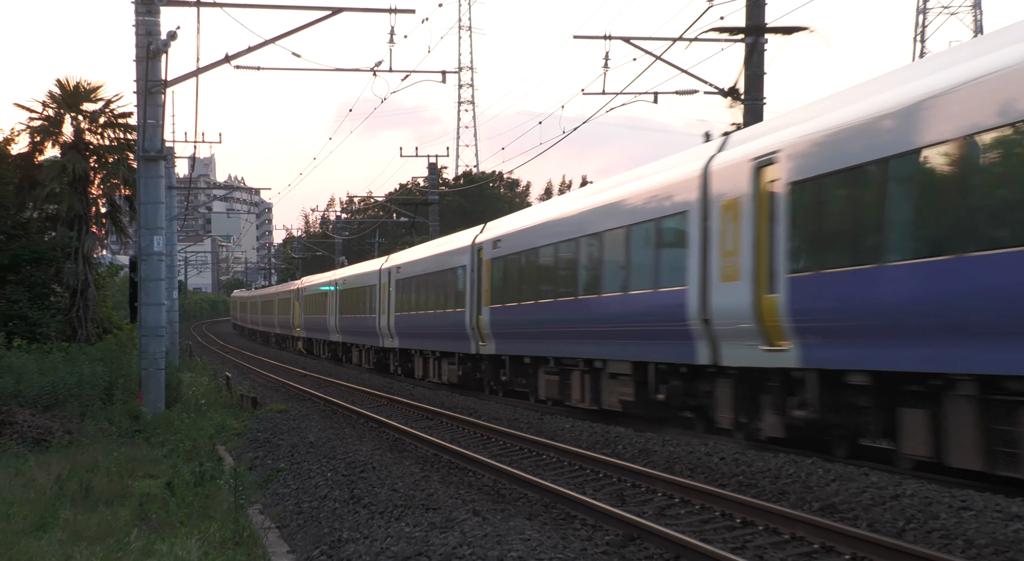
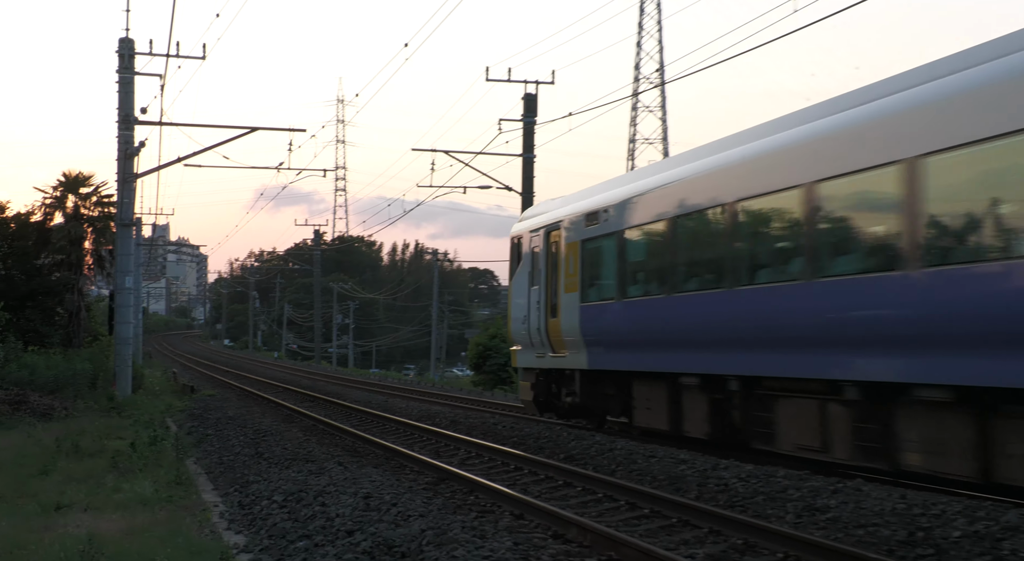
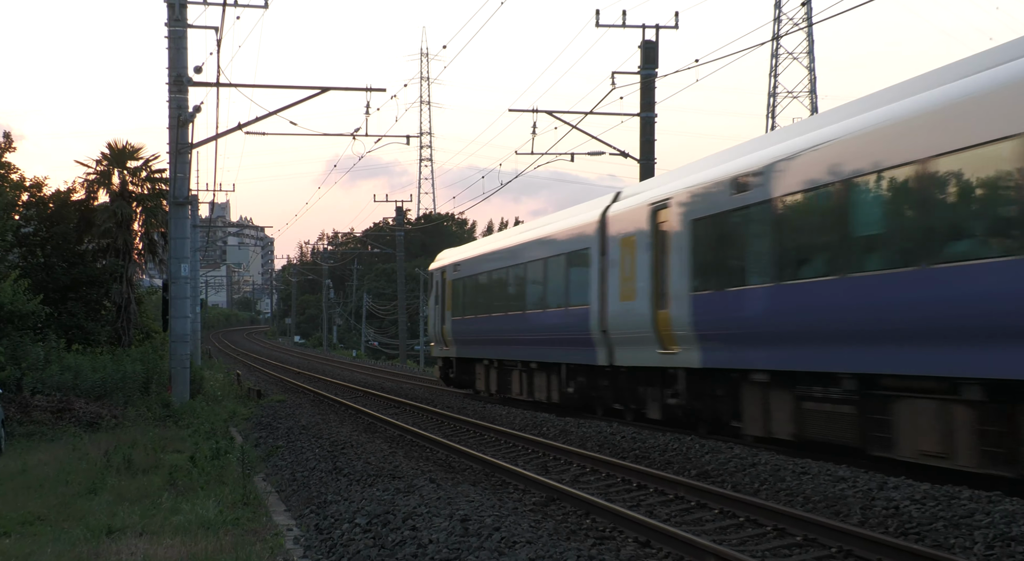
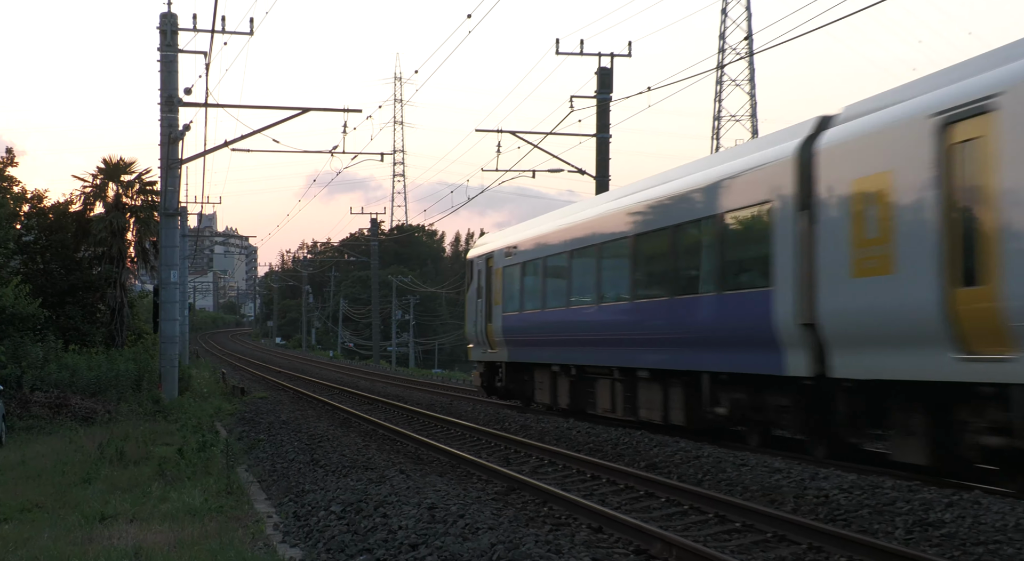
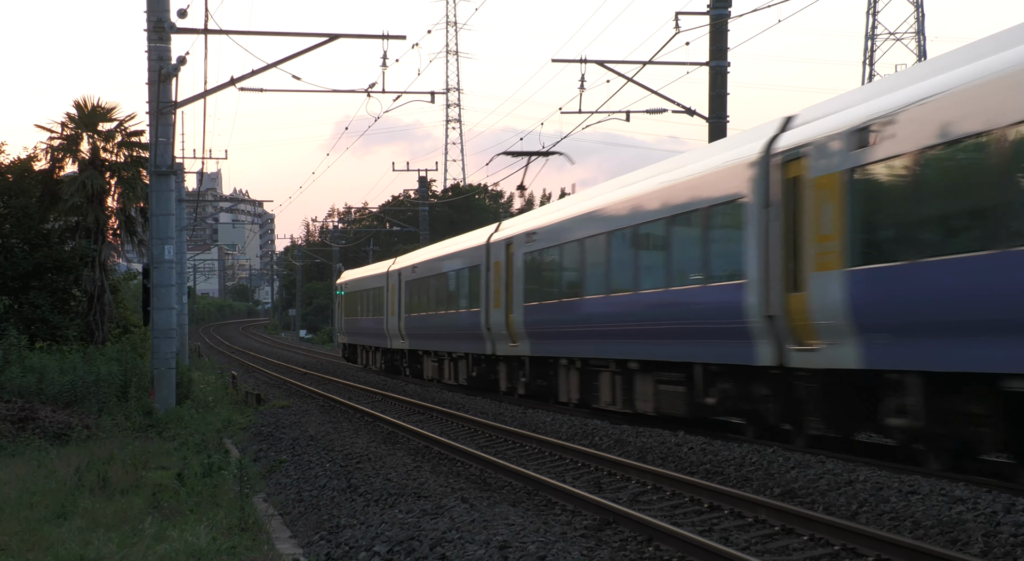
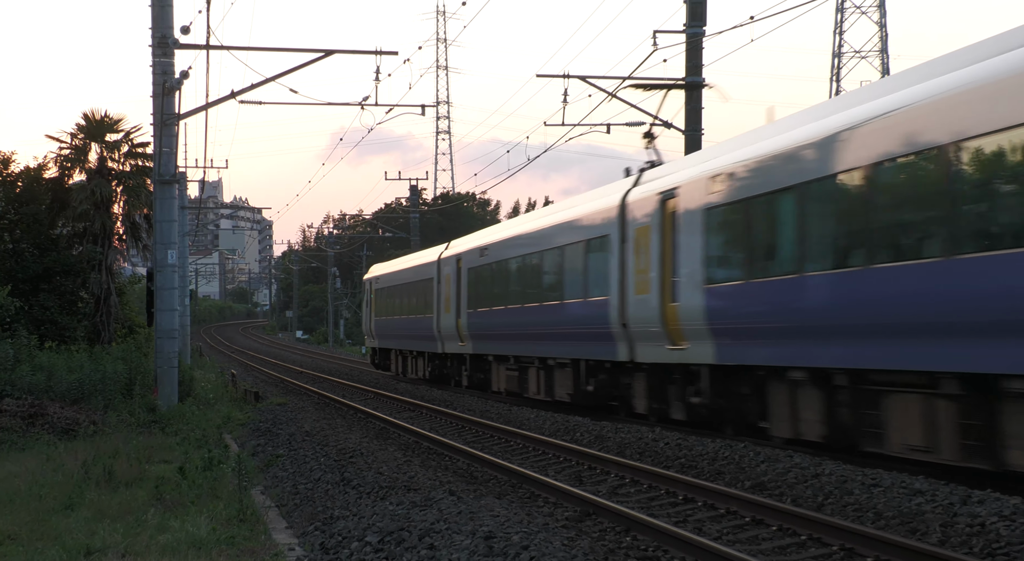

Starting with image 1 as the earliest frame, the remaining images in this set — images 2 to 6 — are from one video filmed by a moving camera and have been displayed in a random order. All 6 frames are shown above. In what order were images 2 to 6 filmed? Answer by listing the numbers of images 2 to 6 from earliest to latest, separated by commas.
5, 6, 3, 4, 2
